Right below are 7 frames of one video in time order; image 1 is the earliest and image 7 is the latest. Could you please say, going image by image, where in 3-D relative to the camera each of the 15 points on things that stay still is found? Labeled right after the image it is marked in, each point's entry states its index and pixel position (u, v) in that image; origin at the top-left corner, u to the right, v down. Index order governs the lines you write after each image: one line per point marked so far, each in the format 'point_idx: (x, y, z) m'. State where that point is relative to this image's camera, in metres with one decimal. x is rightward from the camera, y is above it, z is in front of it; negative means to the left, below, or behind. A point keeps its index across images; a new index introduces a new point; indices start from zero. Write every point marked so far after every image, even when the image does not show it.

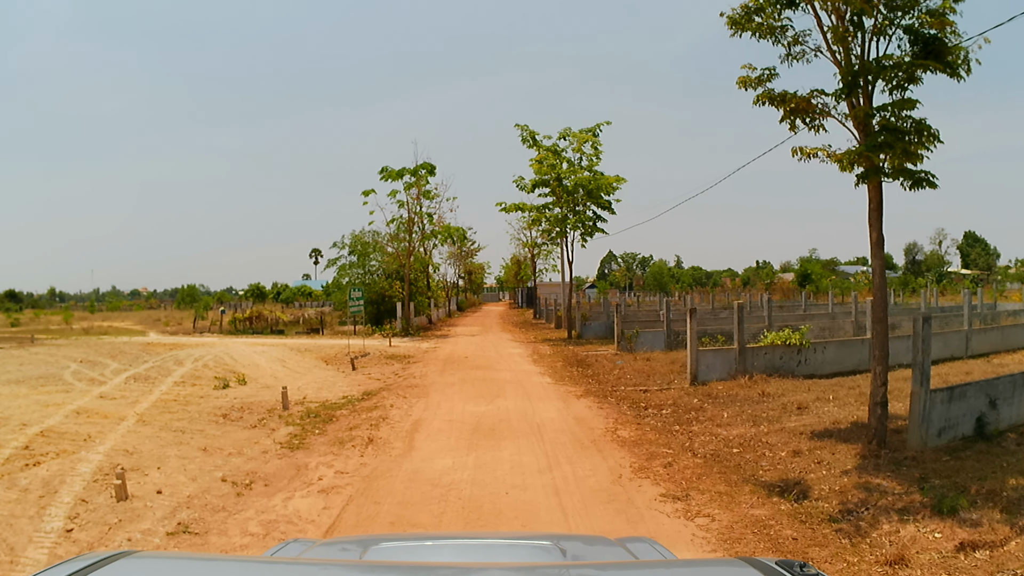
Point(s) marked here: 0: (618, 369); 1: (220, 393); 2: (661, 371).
0: (+2.7, -2.0, +16.3) m
1: (-6.7, -2.4, +14.8) m
2: (+3.7, -2.0, +16.1) m
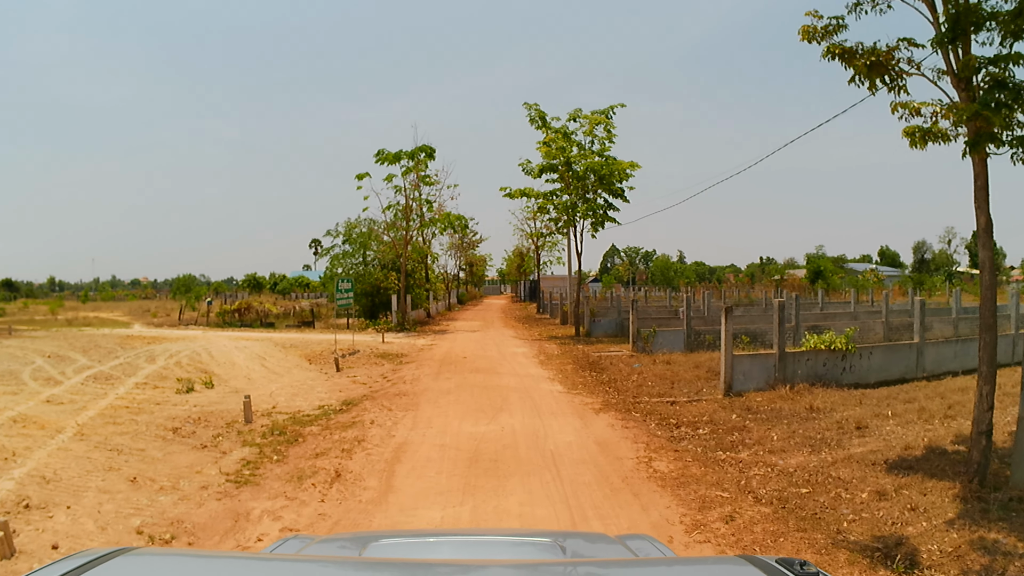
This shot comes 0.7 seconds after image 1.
0: (+2.8, -1.9, +14.3) m
1: (-6.6, -2.2, +12.9) m
2: (+3.8, -1.9, +14.1) m
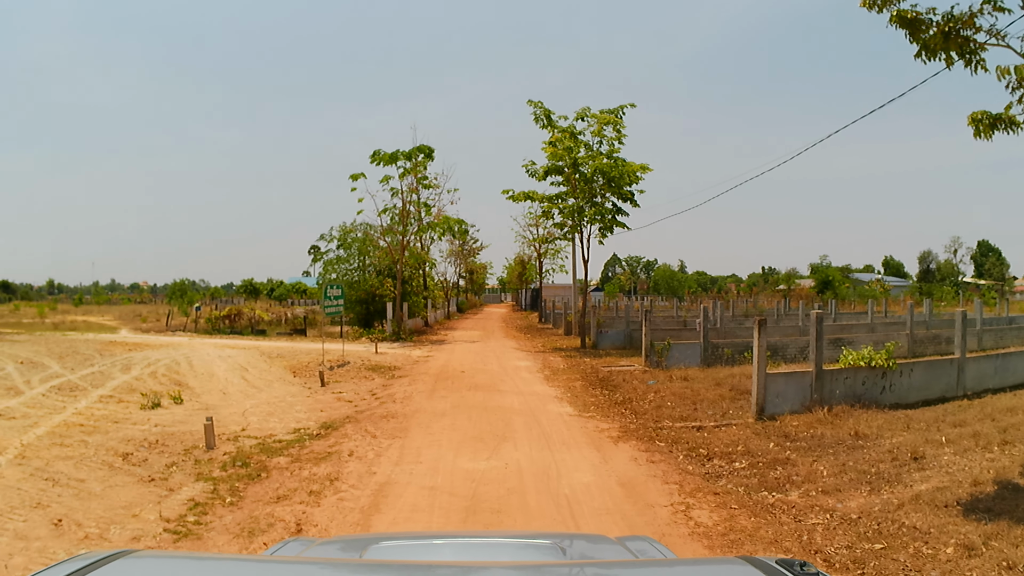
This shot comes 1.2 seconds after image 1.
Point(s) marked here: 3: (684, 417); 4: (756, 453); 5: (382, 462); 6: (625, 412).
0: (+2.8, -2.1, +12.9) m
1: (-6.5, -2.3, +11.5) m
2: (+3.9, -2.1, +12.7) m
3: (+2.9, -2.2, +11.0) m
4: (+3.4, -2.3, +9.1) m
5: (-1.5, -1.9, +7.3) m
6: (+1.9, -2.1, +10.8) m
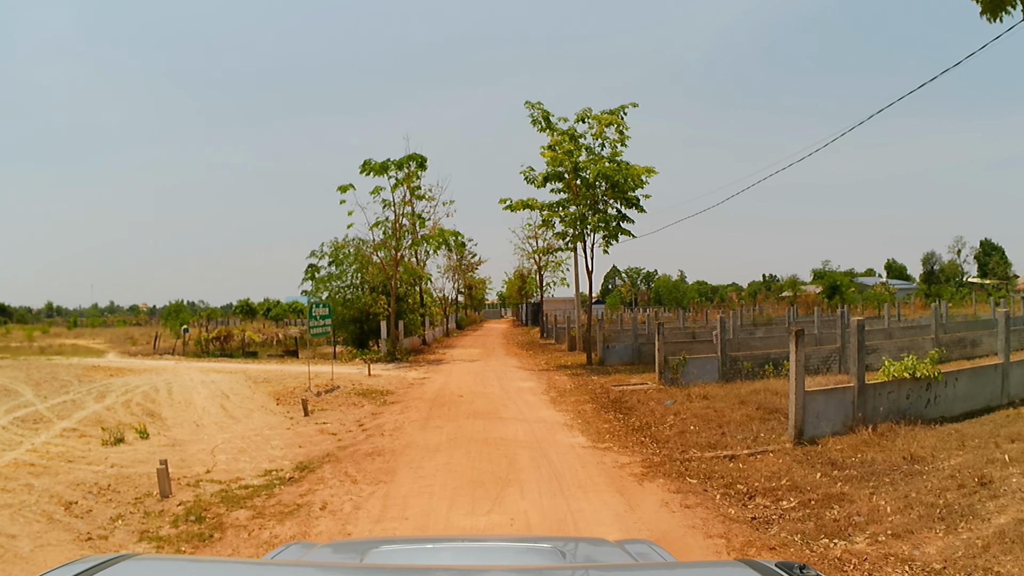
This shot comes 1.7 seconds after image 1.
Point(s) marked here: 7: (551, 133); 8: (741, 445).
0: (+2.9, -2.2, +11.6) m
1: (-6.5, -2.7, +10.1) m
2: (+3.9, -2.3, +11.4) m
3: (+3.0, -2.3, +9.7) m
4: (+3.5, -2.4, +7.8) m
5: (-1.4, -2.1, +6.0) m
6: (+1.9, -2.2, +9.5) m
7: (+1.2, +4.7, +19.9) m
8: (+3.4, -2.3, +9.7) m
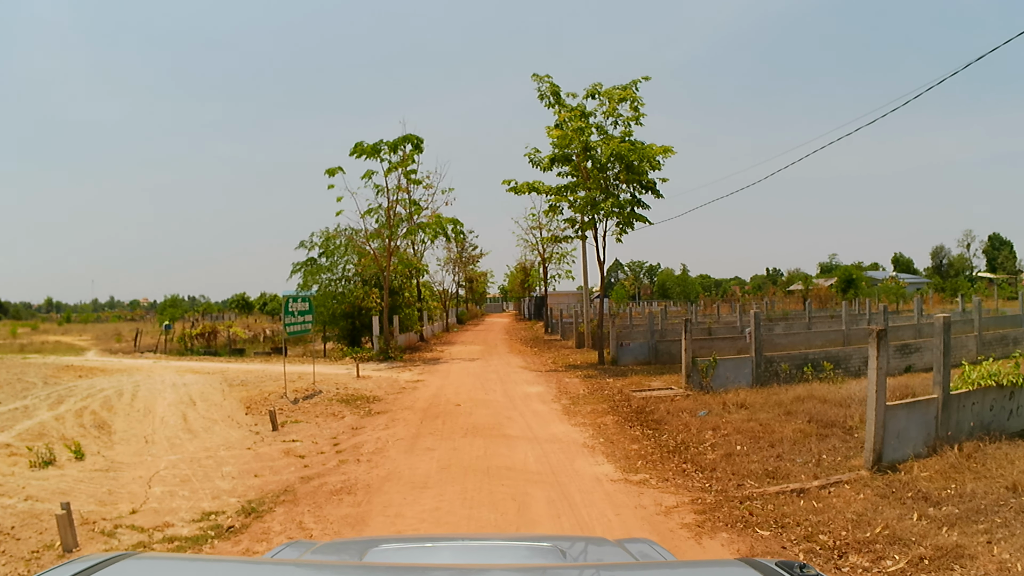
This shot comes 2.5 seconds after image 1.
0: (+3.0, -2.1, +9.7) m
1: (-6.4, -2.6, +8.3) m
2: (+4.0, -2.1, +9.5) m
3: (+3.1, -2.2, +7.8) m
4: (+3.6, -2.3, +5.9) m
5: (-1.3, -2.0, +4.1) m
6: (+2.0, -2.1, +7.6) m
7: (+1.3, +5.0, +18.0) m
8: (+3.5, -2.2, +7.9) m
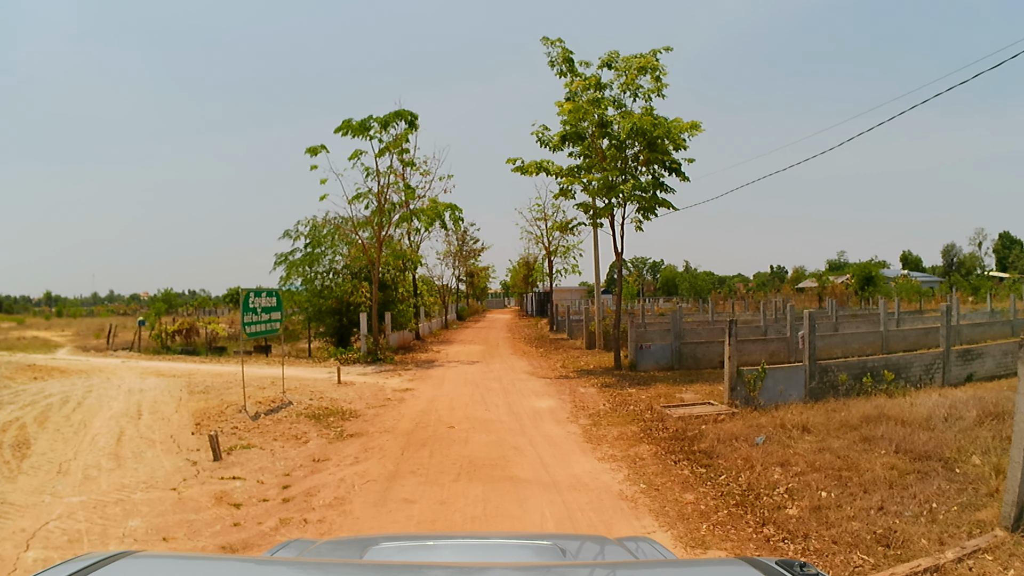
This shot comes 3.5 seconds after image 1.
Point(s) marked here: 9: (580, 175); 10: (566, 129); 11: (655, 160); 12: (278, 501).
0: (+3.1, -2.0, +7.5) m
1: (-6.3, -2.4, +6.1) m
2: (+4.1, -2.1, +7.3) m
3: (+3.1, -2.1, +5.6) m
4: (+3.6, -2.2, +3.7) m
5: (-1.2, -1.9, +1.9) m
6: (+2.1, -2.0, +5.4) m
7: (+1.4, +5.1, +15.7) m
8: (+3.6, -2.1, +5.6) m
9: (+1.8, +3.0, +17.1) m
10: (+1.4, +4.1, +16.9) m
11: (+3.6, +3.2, +16.5) m
12: (-2.2, -2.0, +6.4) m
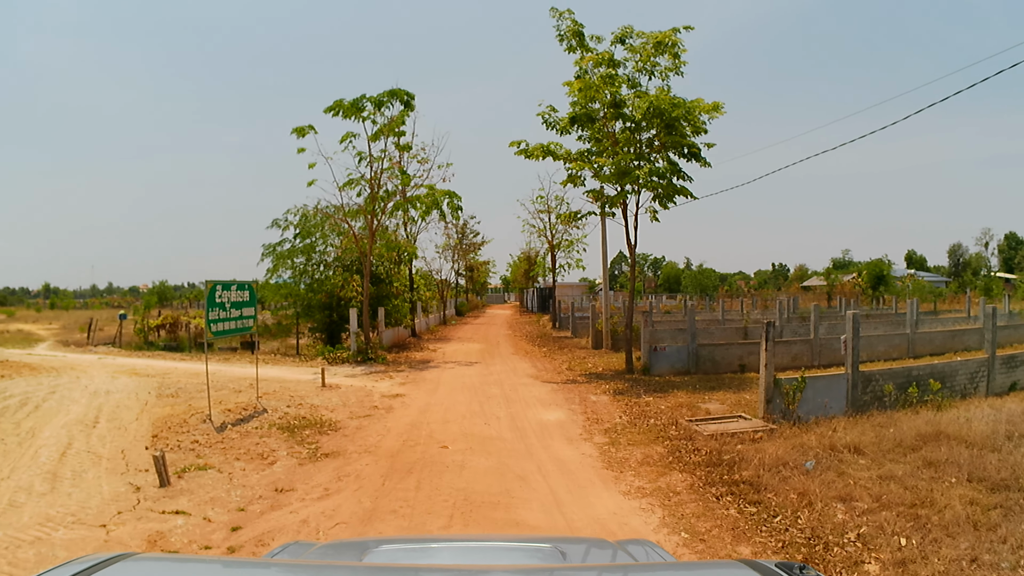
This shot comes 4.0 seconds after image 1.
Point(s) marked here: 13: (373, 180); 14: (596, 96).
0: (+3.1, -2.0, +6.2) m
1: (-6.2, -2.3, +4.8) m
2: (+4.2, -2.1, +6.0) m
3: (+3.2, -2.1, +4.3) m
4: (+3.7, -2.2, +2.4) m
5: (-1.2, -1.9, +0.6) m
6: (+2.2, -2.0, +4.1) m
7: (+1.6, +5.2, +14.3) m
8: (+3.6, -2.1, +4.3) m
9: (+1.9, +3.1, +15.7) m
10: (+1.5, +4.2, +15.5) m
11: (+3.7, +3.3, +15.1) m
12: (-2.2, -2.0, +5.0) m
13: (-4.2, +3.3, +19.9) m
14: (+1.9, +4.4, +15.0) m
